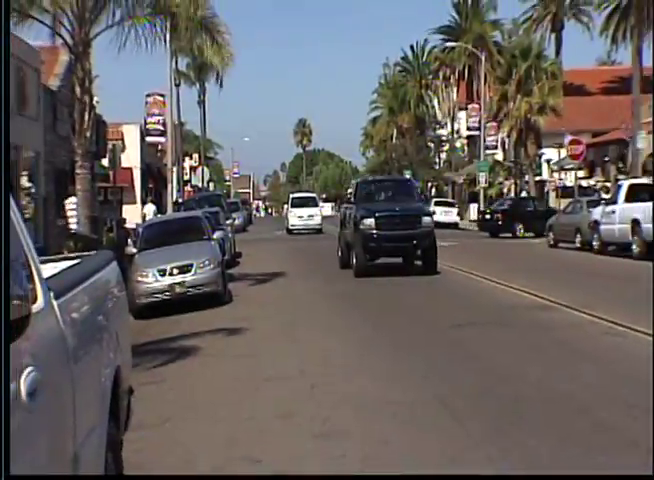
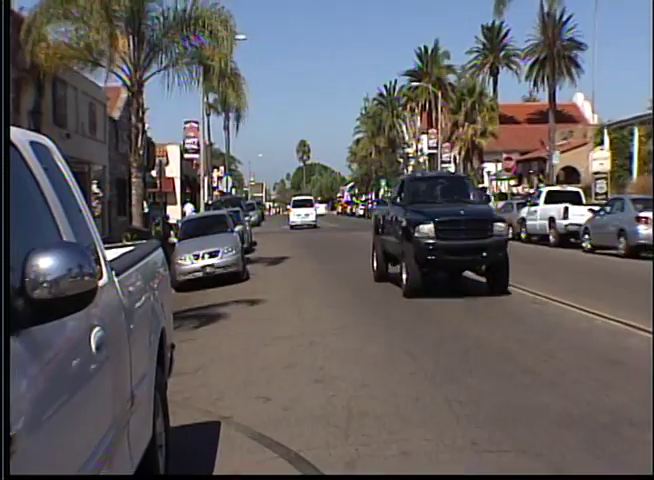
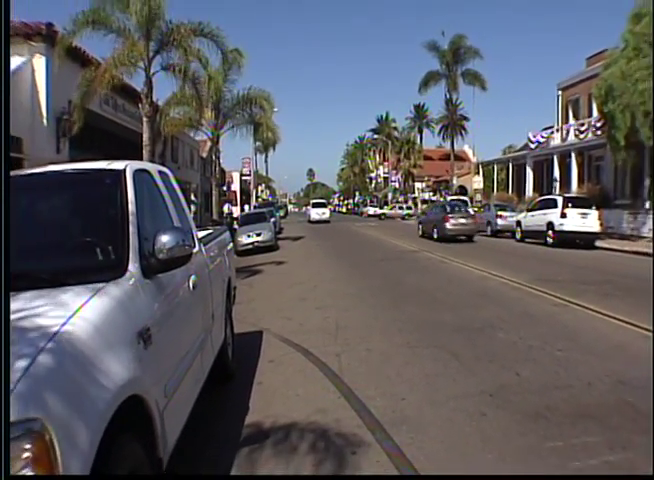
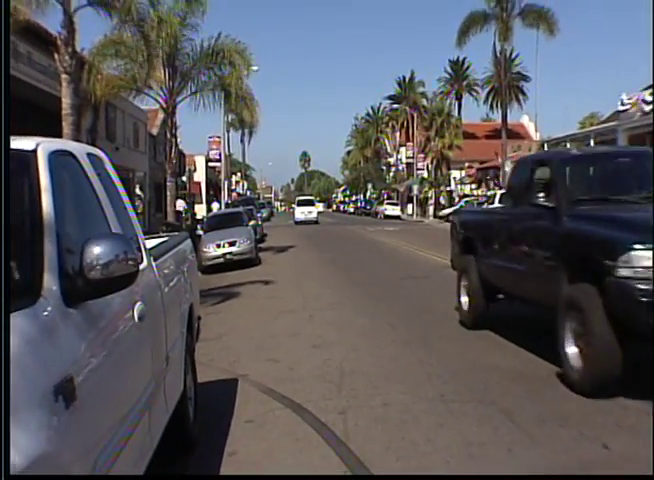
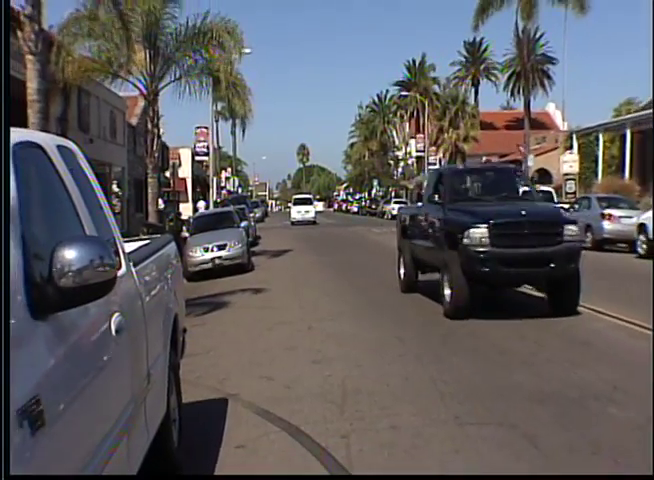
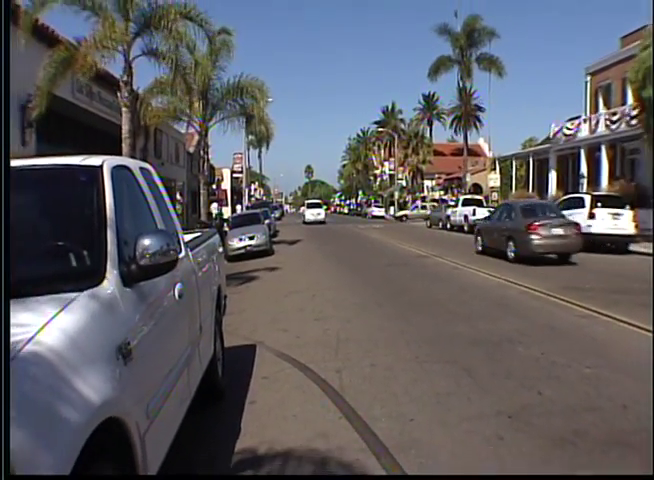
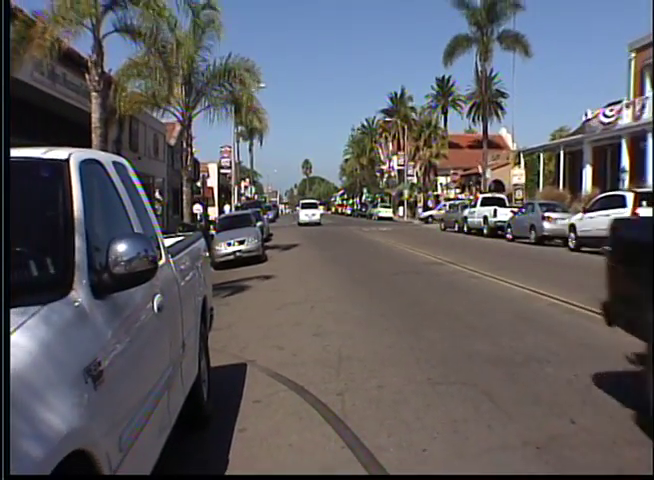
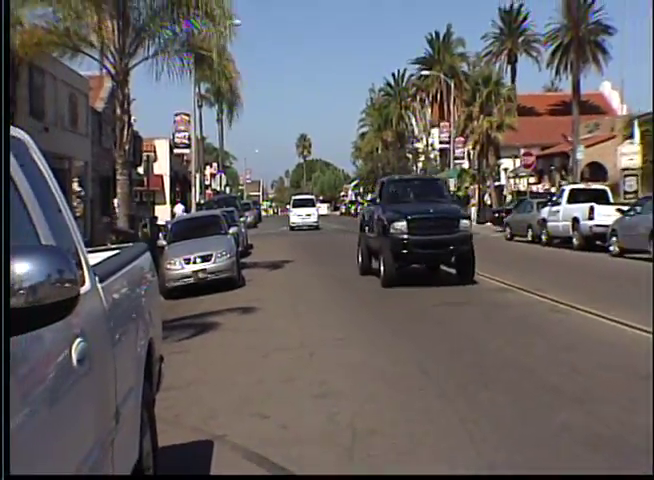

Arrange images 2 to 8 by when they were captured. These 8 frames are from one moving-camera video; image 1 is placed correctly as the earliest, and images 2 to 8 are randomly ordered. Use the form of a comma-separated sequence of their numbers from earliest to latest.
8, 2, 5, 4, 7, 6, 3
